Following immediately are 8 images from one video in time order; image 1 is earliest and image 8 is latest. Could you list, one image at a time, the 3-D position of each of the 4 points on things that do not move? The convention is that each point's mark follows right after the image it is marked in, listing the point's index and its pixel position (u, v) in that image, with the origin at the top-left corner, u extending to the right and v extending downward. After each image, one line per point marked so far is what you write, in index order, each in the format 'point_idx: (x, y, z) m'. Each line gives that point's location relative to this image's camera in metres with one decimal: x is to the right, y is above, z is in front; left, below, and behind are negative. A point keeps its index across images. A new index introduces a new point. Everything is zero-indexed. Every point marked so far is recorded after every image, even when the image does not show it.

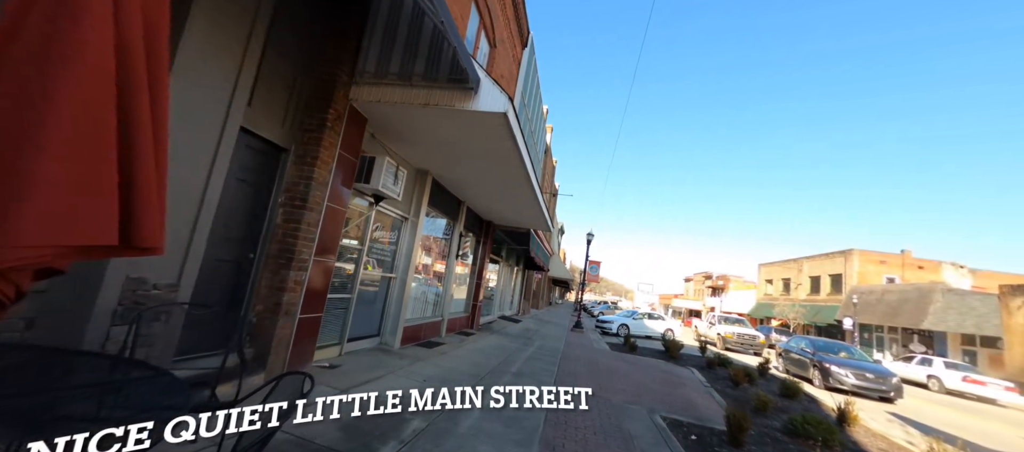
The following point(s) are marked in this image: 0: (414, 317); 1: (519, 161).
0: (-2.1, -1.9, +7.8) m
1: (+0.1, +1.1, +6.0) m
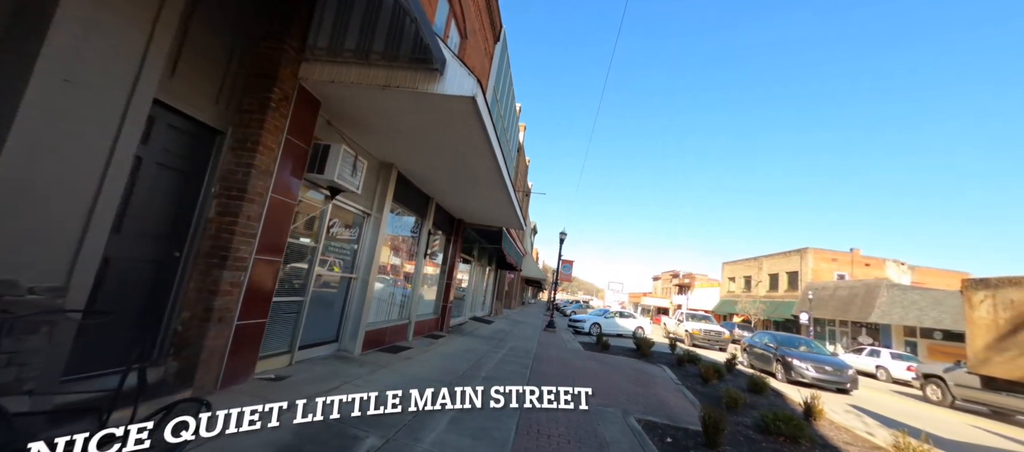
0: (-2.7, -1.9, +7.3) m
1: (-0.3, +1.1, +5.7) m
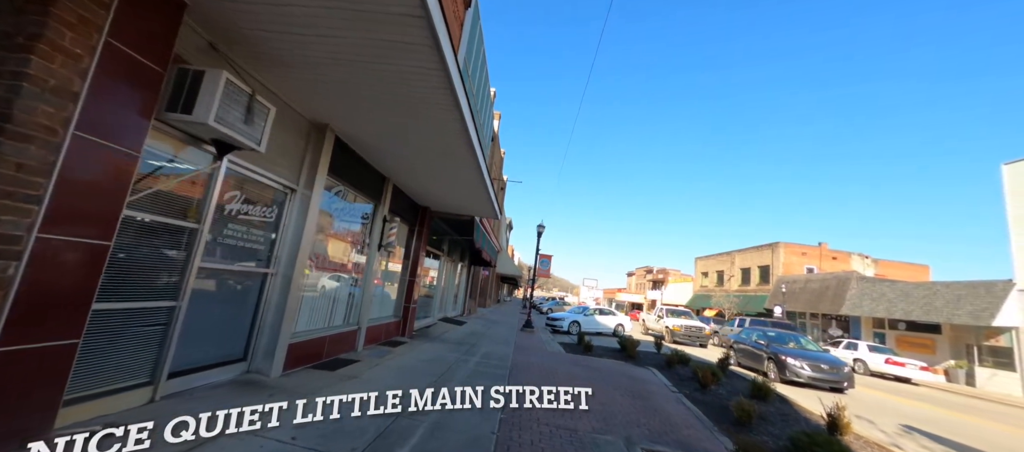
0: (-3.1, -1.6, +5.7) m
1: (-0.7, +1.4, +4.3) m
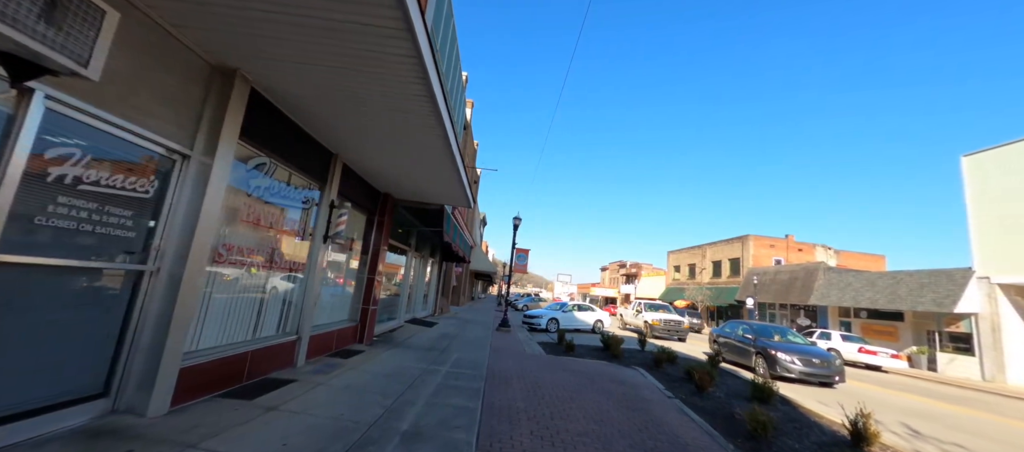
0: (-3.4, -1.4, +4.4) m
1: (-0.9, +1.6, +3.1) m
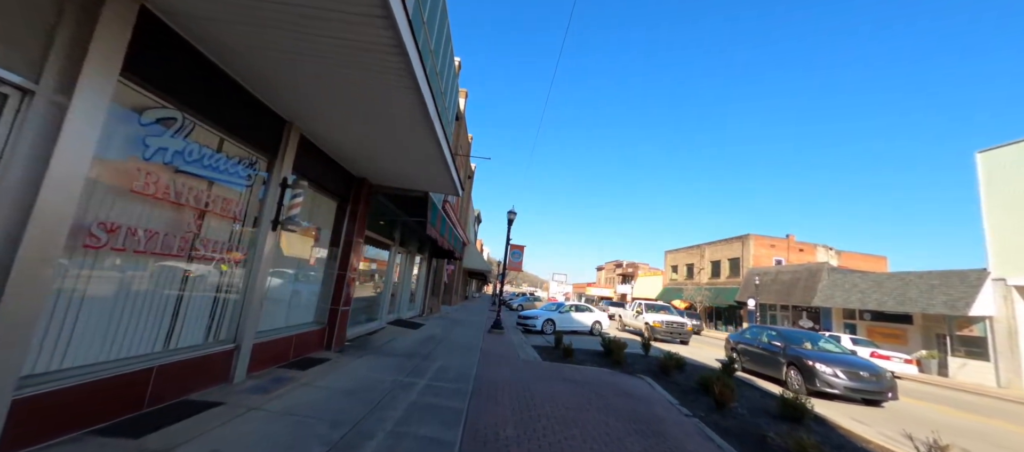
0: (-3.5, -1.2, +3.3) m
1: (-1.0, +1.8, +2.1) m
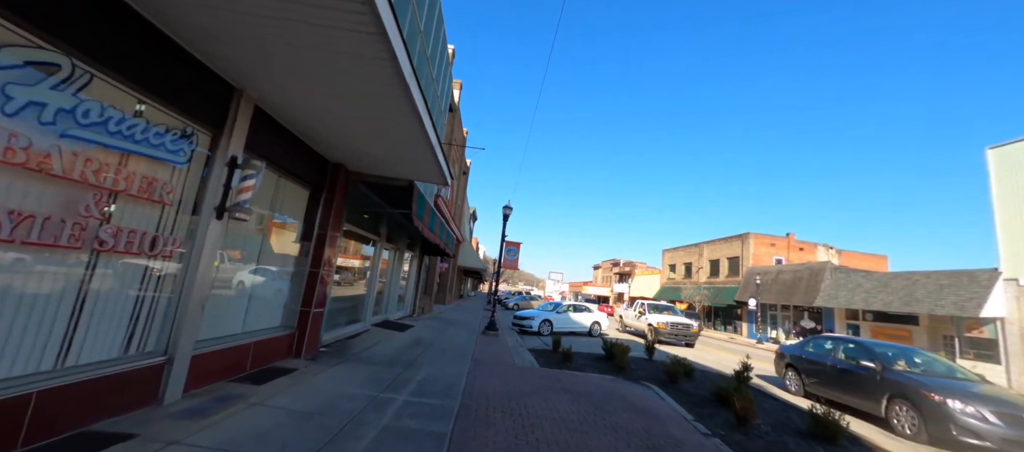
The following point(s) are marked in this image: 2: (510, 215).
0: (-3.6, -1.0, +2.5) m
1: (-1.0, +1.9, +1.2) m
2: (-0.1, +0.4, +14.2) m
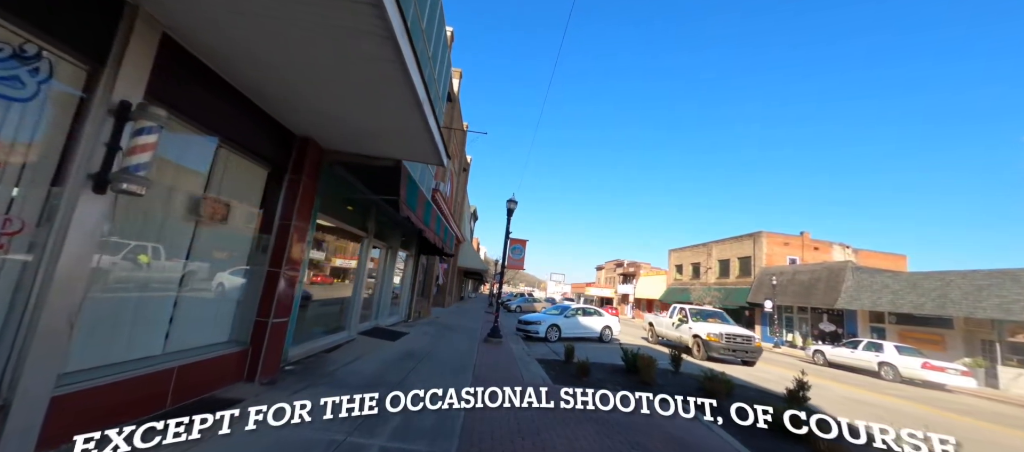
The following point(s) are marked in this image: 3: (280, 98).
0: (-3.4, -0.9, +1.2) m
1: (-0.9, +2.1, -0.1) m
2: (+0.1, +0.6, +12.8) m
3: (-2.8, +1.5, +4.3) m
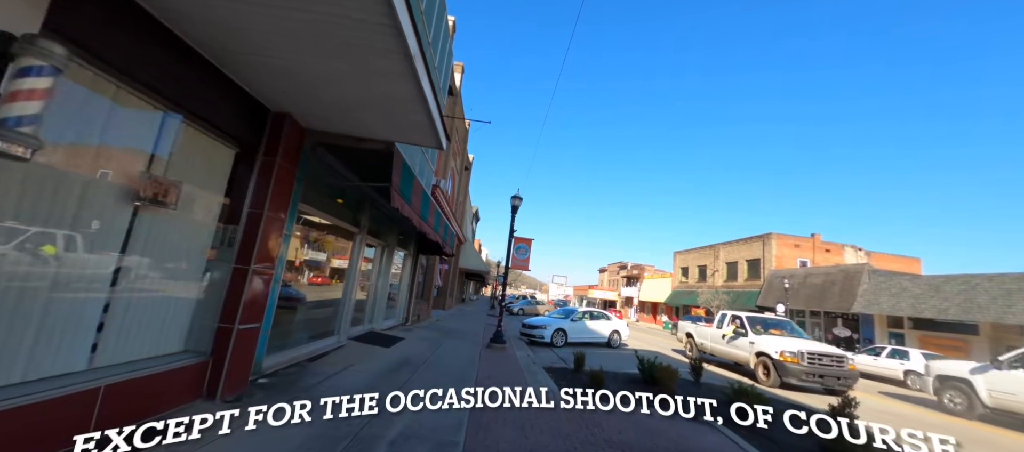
0: (-3.3, -0.7, +0.4) m
1: (-0.8, +2.3, -0.8) m
2: (+0.2, +0.6, +12.1) m
3: (-2.6, +1.7, +3.6) m
